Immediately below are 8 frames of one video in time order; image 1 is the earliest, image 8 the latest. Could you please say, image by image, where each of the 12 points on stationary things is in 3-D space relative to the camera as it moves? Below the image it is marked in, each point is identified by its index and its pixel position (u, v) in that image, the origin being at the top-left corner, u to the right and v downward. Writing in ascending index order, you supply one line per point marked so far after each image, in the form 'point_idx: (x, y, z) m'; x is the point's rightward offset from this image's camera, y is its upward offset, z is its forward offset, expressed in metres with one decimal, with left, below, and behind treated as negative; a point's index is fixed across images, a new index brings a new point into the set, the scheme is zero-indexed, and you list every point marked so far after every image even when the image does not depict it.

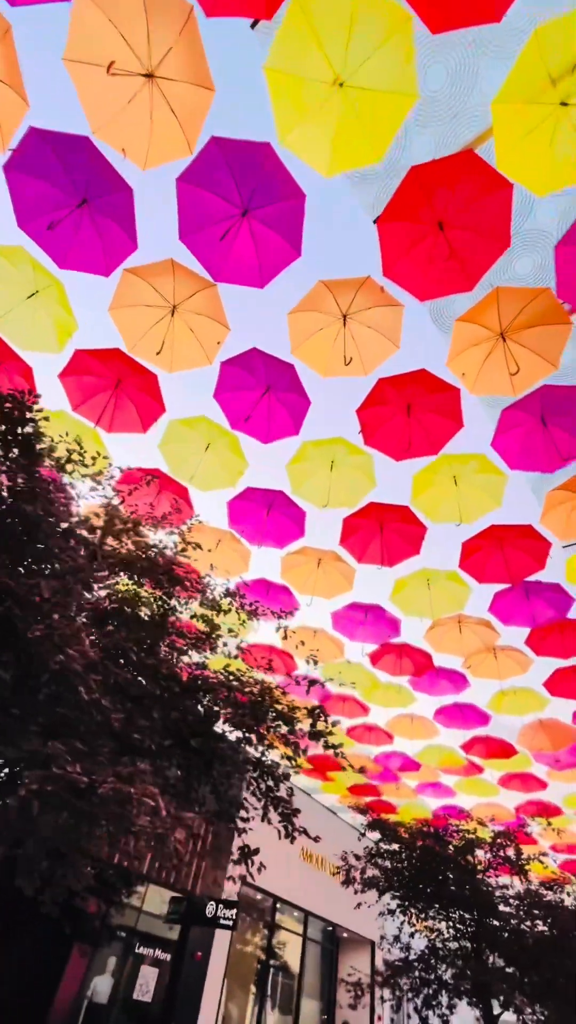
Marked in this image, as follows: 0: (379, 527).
0: (+1.1, -0.2, +6.0) m
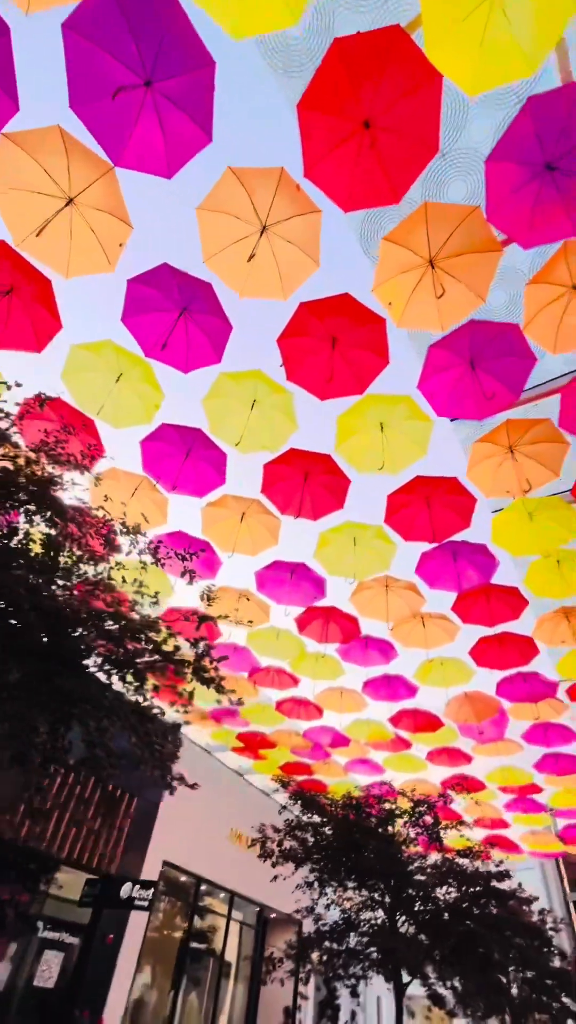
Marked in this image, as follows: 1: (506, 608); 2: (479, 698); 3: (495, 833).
0: (+0.2, +0.4, +5.7) m
1: (+3.2, -1.4, +7.1) m
2: (+3.5, -3.4, +8.7) m
3: (+6.1, -9.4, +14.1) m
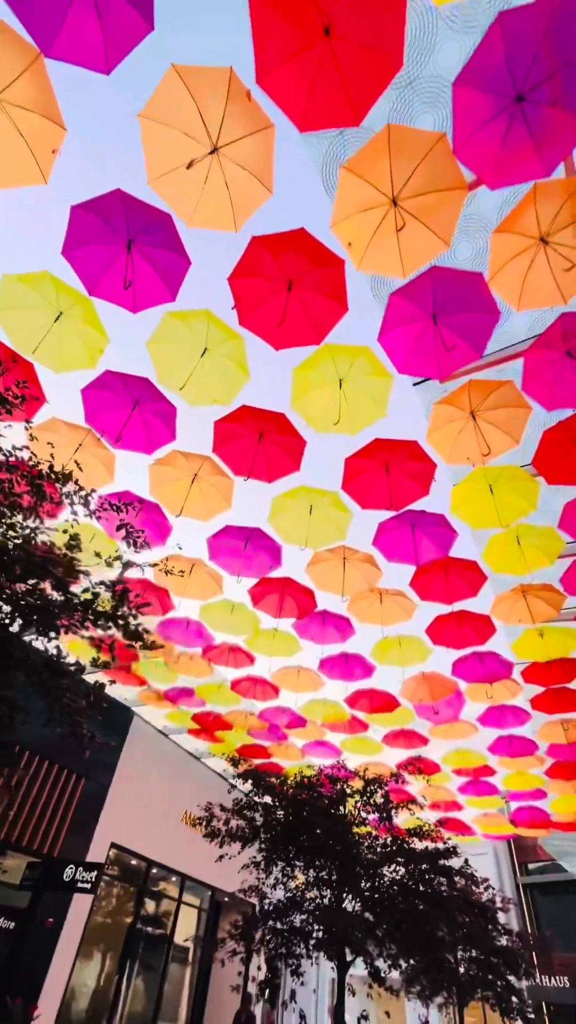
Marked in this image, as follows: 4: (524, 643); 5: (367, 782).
0: (-0.3, +0.9, +5.4) m
1: (+2.6, -1.1, +6.9) m
2: (+2.7, -3.0, +8.7) m
3: (+4.8, -9.0, +14.2) m
4: (+3.9, -2.2, +8.0) m
5: (+1.4, -4.6, +8.2) m
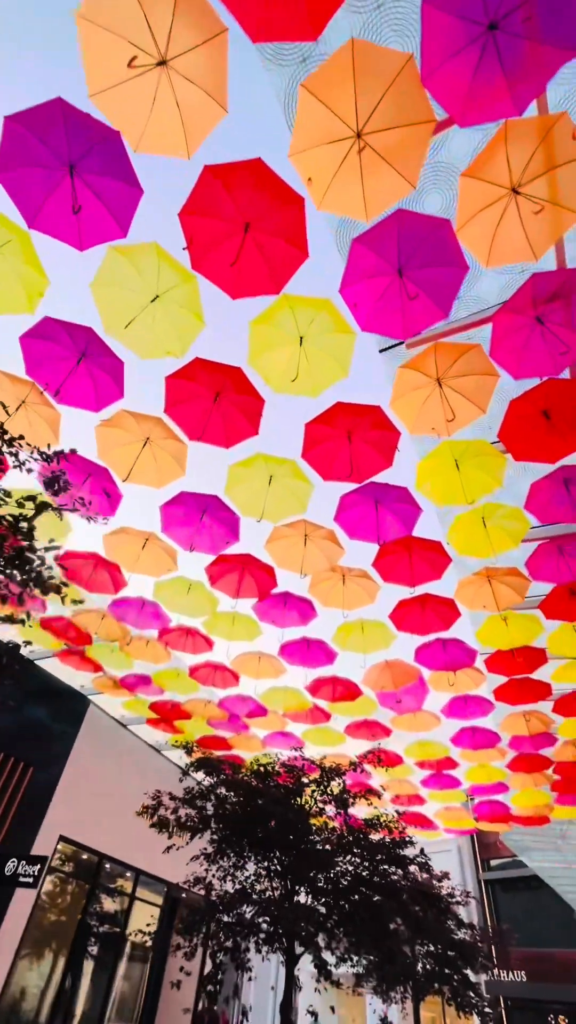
0: (-0.8, +1.2, +5.1) m
1: (+2.0, -0.8, +6.7) m
2: (+2.0, -2.8, +8.5) m
3: (+3.6, -8.7, +14.1) m
4: (+3.3, -1.9, +7.8) m
5: (+0.6, -4.3, +8.0) m
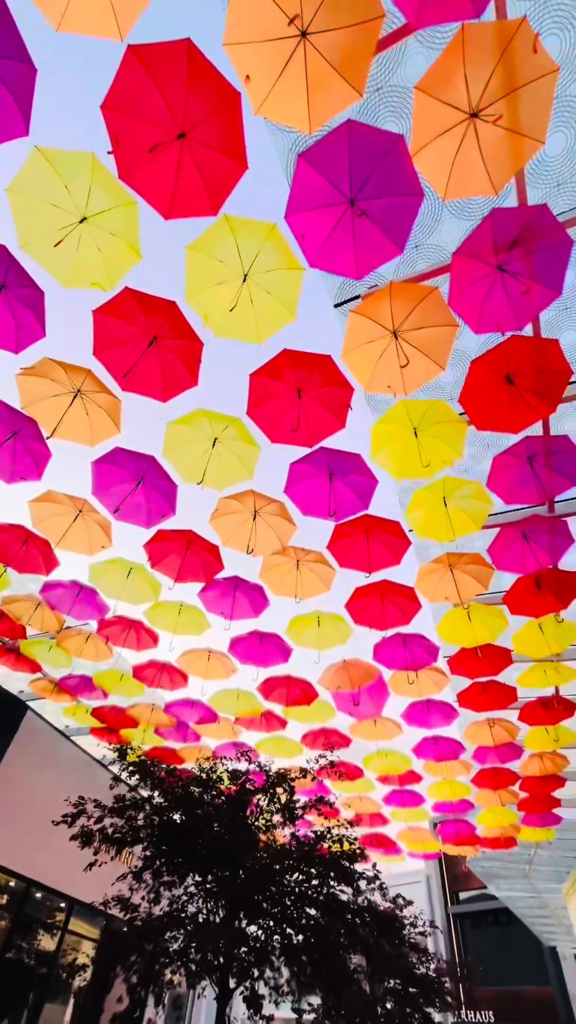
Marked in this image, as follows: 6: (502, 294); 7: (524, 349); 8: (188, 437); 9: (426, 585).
0: (-1.3, +1.7, +4.6) m
1: (+1.3, -0.5, +6.3) m
2: (+1.1, -2.6, +7.9) m
3: (+2.4, -8.9, +13.3) m
4: (+2.5, -1.7, +7.4) m
5: (-0.2, -4.0, +7.3) m
6: (+2.0, +2.0, +4.4) m
7: (+2.4, +1.7, +4.9) m
8: (-1.1, +0.8, +5.2) m
9: (+1.9, -1.0, +6.9) m
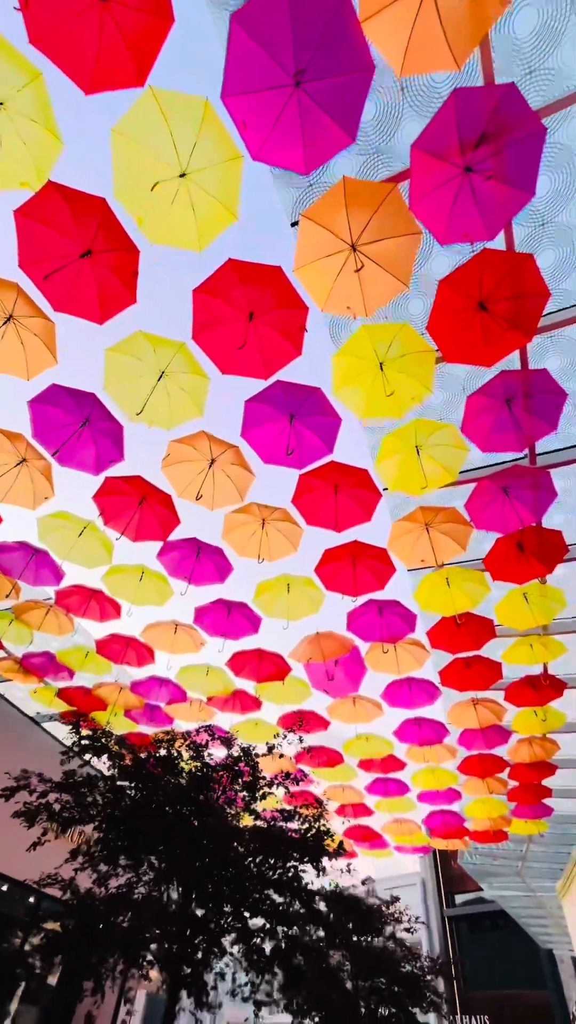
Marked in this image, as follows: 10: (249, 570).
0: (-1.8, +2.3, +4.1) m
1: (+0.8, +0.1, +5.8) m
2: (+0.7, -2.0, +7.4) m
3: (+1.9, -8.3, +12.8) m
4: (+2.0, -1.1, +6.9) m
5: (-0.7, -3.4, +6.8) m
6: (+1.5, +2.6, +4.0) m
7: (+2.0, +2.3, +4.5) m
8: (-1.5, +1.4, +4.8) m
9: (+1.5, -0.4, +6.4) m
10: (-0.5, -0.9, +7.0) m
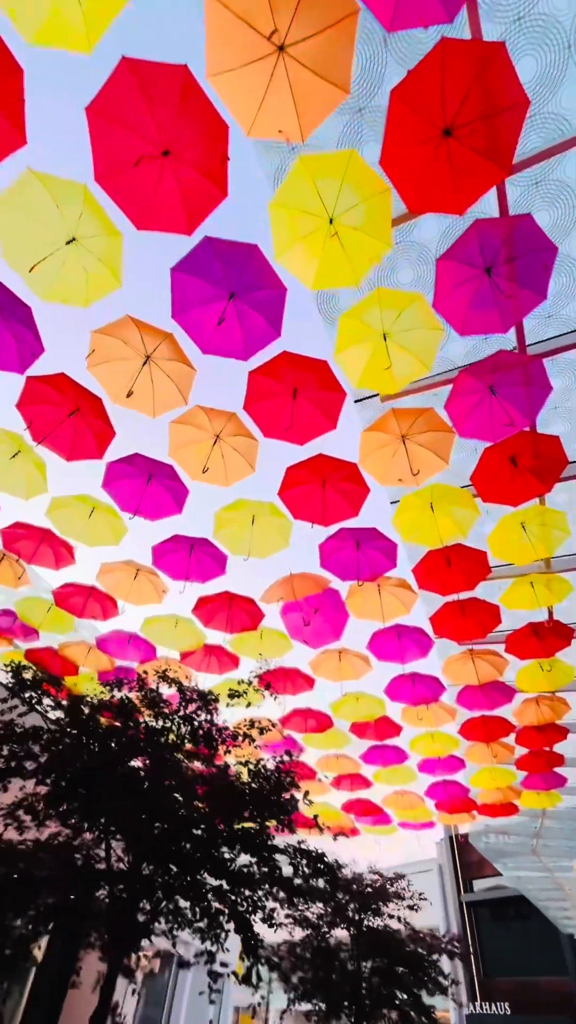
0: (-2.4, +3.2, +3.4) m
1: (+0.3, +1.1, +5.0) m
2: (+0.2, -0.9, +6.7) m
3: (+1.8, -7.2, +12.1) m
4: (+1.5, -0.1, +6.1) m
5: (-1.1, -2.5, +6.1) m
6: (+0.9, +3.6, +3.2) m
7: (+1.3, +3.3, +3.6) m
8: (-2.1, +2.4, +4.1) m
9: (+1.0, +0.6, +5.6) m
10: (-1.0, +0.1, +6.3) m
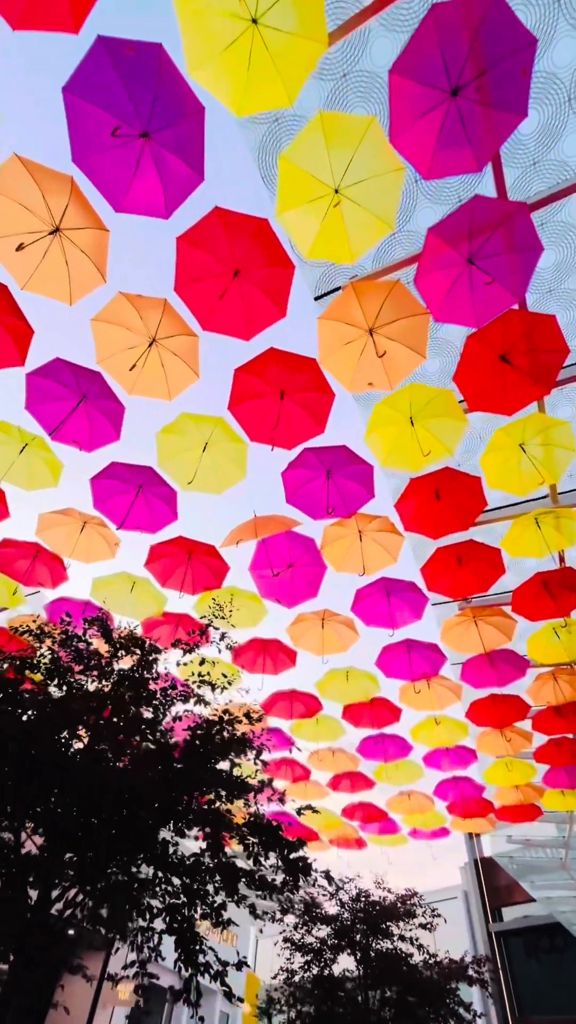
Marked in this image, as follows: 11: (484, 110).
0: (-3.1, +4.1, +2.7) m
1: (-0.2, +2.0, +4.2) m
2: (-0.2, -0.1, +5.8) m
3: (+1.6, -6.5, +10.8) m
4: (+1.1, +0.8, +5.2) m
5: (-1.5, -1.6, +5.1) m
6: (+0.2, +4.6, +2.5) m
7: (+0.7, +4.3, +2.9) m
8: (-2.7, +3.2, +3.4) m
9: (+0.5, +1.5, +4.8) m
10: (-1.5, +0.9, +5.4) m
11: (+1.5, +3.1, +3.6) m
